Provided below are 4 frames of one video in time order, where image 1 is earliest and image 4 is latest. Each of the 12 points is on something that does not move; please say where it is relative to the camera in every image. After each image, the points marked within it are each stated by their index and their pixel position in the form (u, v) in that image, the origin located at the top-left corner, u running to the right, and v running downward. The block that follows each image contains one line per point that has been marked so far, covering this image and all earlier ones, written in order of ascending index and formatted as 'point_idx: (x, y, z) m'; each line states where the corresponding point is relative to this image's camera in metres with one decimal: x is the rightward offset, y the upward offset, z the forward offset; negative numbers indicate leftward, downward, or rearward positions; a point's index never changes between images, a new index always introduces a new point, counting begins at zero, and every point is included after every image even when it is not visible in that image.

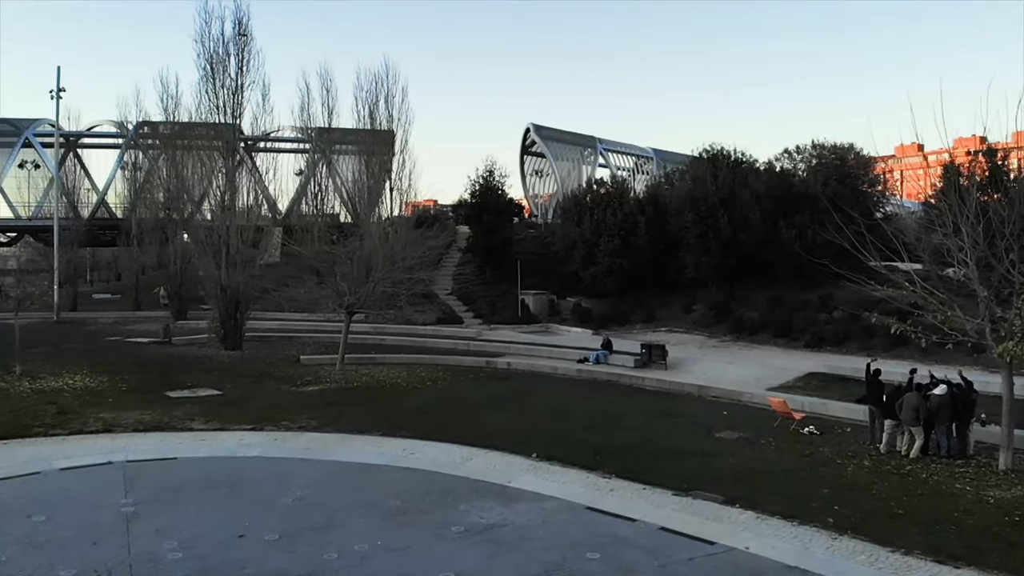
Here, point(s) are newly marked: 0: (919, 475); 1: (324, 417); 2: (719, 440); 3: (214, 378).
0: (+5.0, -2.3, +8.3) m
1: (-3.3, -2.3, +12.0) m
2: (+3.0, -2.3, +10.1) m
3: (-7.1, -2.1, +16.3) m
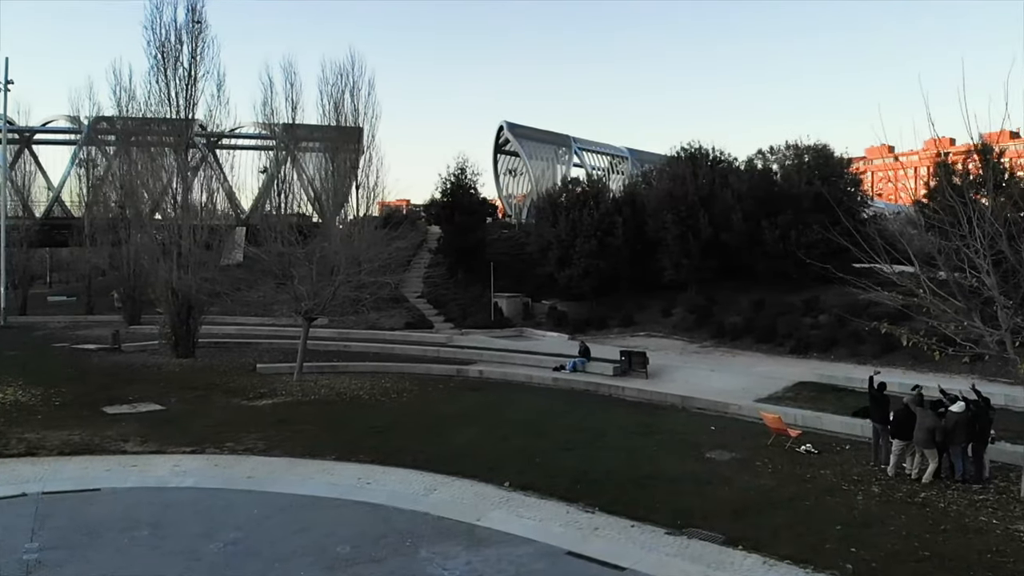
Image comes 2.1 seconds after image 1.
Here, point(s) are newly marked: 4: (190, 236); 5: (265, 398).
0: (+4.6, -2.4, +7.4) m
1: (-3.8, -2.4, +10.8) m
2: (+2.6, -2.3, +9.1) m
3: (-7.7, -2.2, +14.9) m
4: (-9.1, +1.5, +19.2) m
5: (-5.1, -2.3, +14.1) m
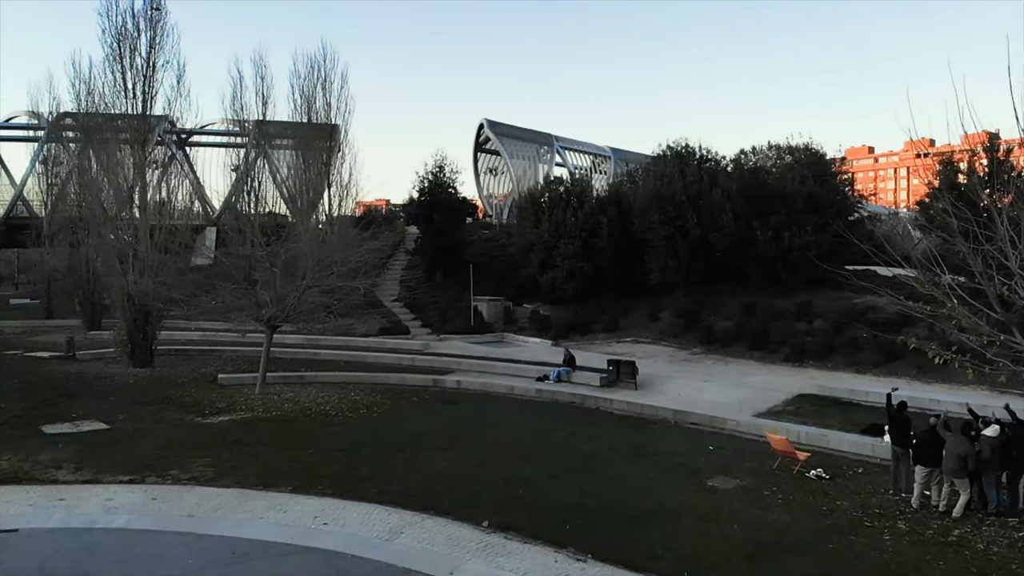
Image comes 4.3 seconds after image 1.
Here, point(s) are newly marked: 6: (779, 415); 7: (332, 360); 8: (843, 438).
0: (+4.4, -2.5, +6.5) m
1: (-4.1, -2.5, +9.7) m
2: (+2.4, -2.4, +8.2) m
3: (-8.1, -2.4, +13.7) m
4: (-9.6, +1.3, +17.9) m
5: (-5.5, -2.4, +12.9) m
6: (+4.7, -2.2, +12.0) m
7: (-4.7, -1.9, +18.1) m
8: (+5.0, -2.3, +10.3) m
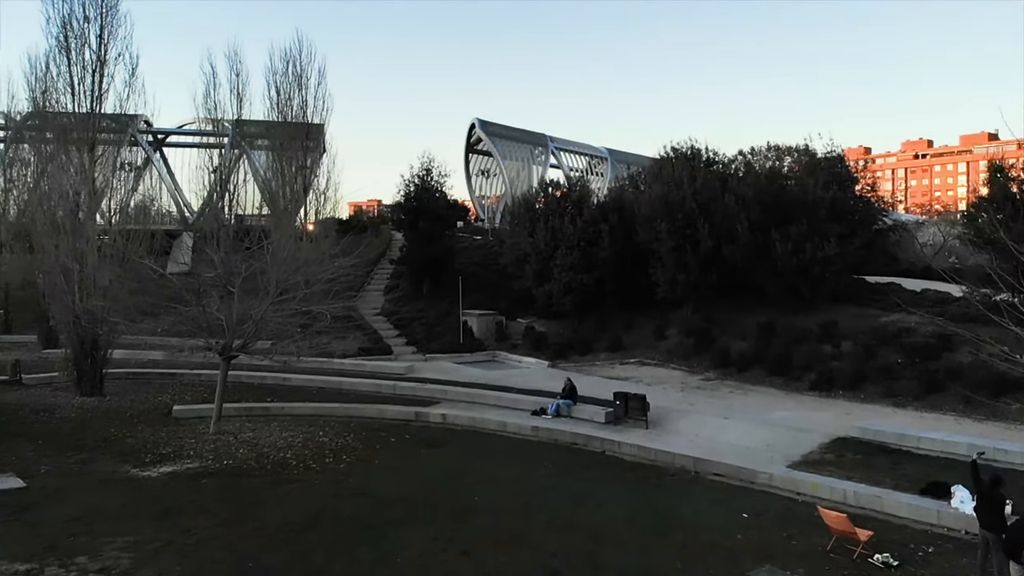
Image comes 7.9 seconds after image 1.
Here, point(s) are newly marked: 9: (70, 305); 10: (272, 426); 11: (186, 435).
0: (+4.4, -2.9, +4.7) m
1: (-4.1, -2.9, +7.8) m
2: (+2.3, -2.9, +6.3) m
3: (-8.2, -2.8, +11.8) m
4: (-9.8, +0.9, +16.0) m
5: (-5.6, -2.8, +11.0) m
6: (+4.6, -2.7, +10.2) m
7: (-4.9, -2.4, +16.2) m
8: (+4.9, -2.7, +8.5) m
9: (-10.3, -0.4, +15.8) m
10: (-4.7, -2.7, +13.2) m
11: (-6.1, -2.7, +12.7) m
